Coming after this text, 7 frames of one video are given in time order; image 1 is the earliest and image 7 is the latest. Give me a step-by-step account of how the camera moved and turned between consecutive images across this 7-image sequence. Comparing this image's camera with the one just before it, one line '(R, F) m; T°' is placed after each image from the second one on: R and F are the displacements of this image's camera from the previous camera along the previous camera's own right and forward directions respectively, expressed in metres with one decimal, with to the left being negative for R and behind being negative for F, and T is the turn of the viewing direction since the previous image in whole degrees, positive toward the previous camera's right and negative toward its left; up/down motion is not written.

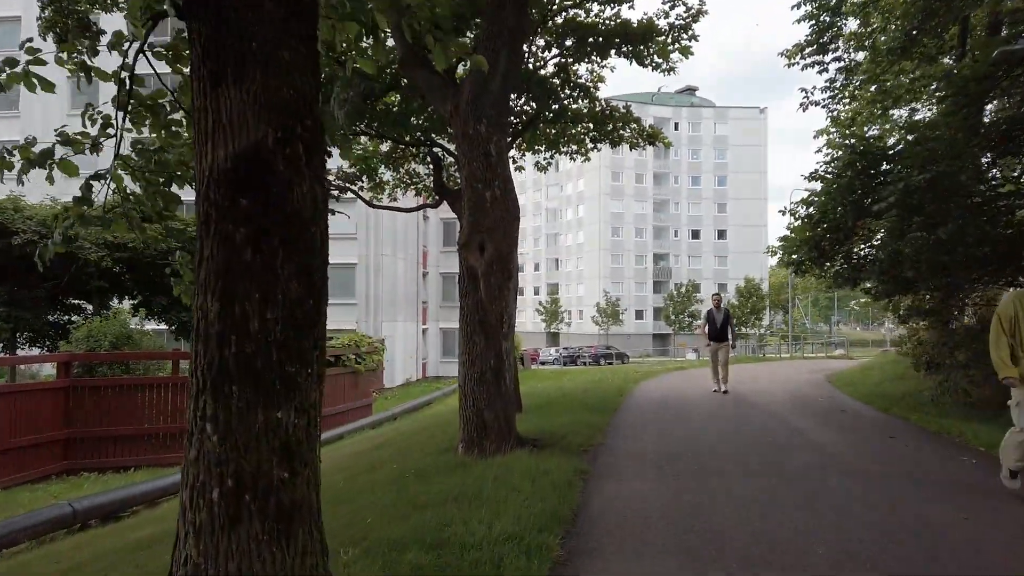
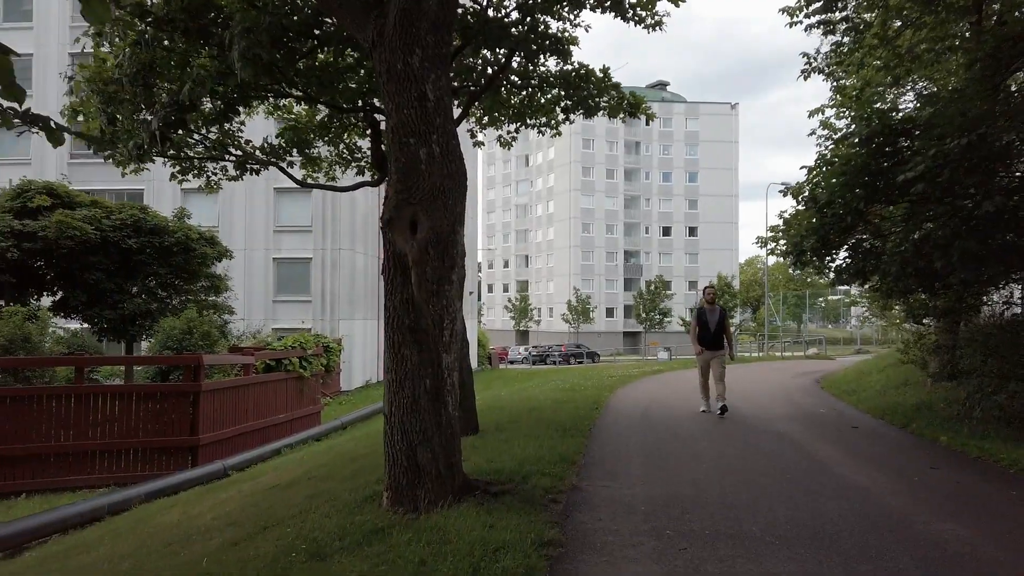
(+0.2, +1.8) m; +2°
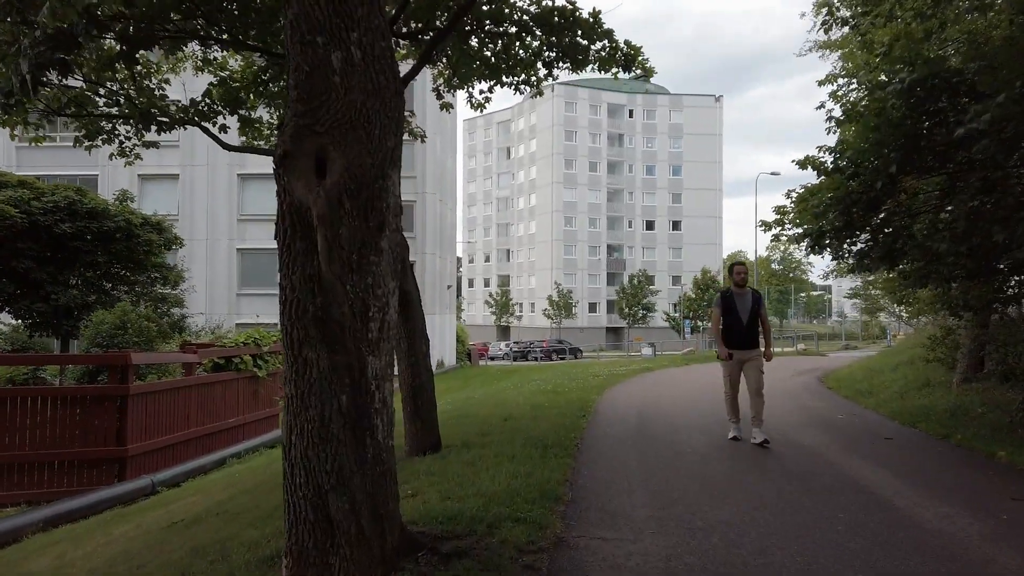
(+0.1, +1.6) m; +1°
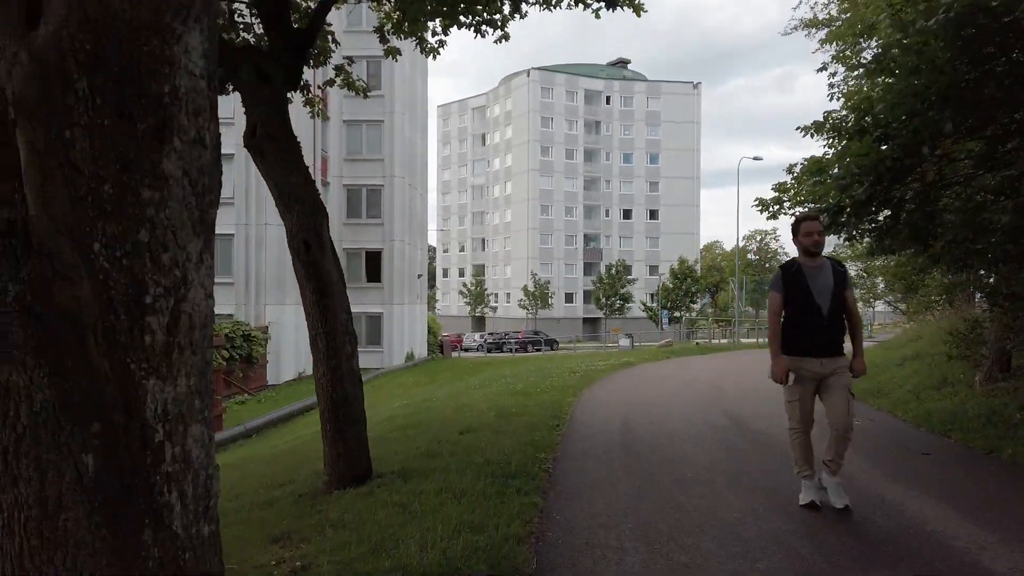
(+0.2, +1.6) m; +2°
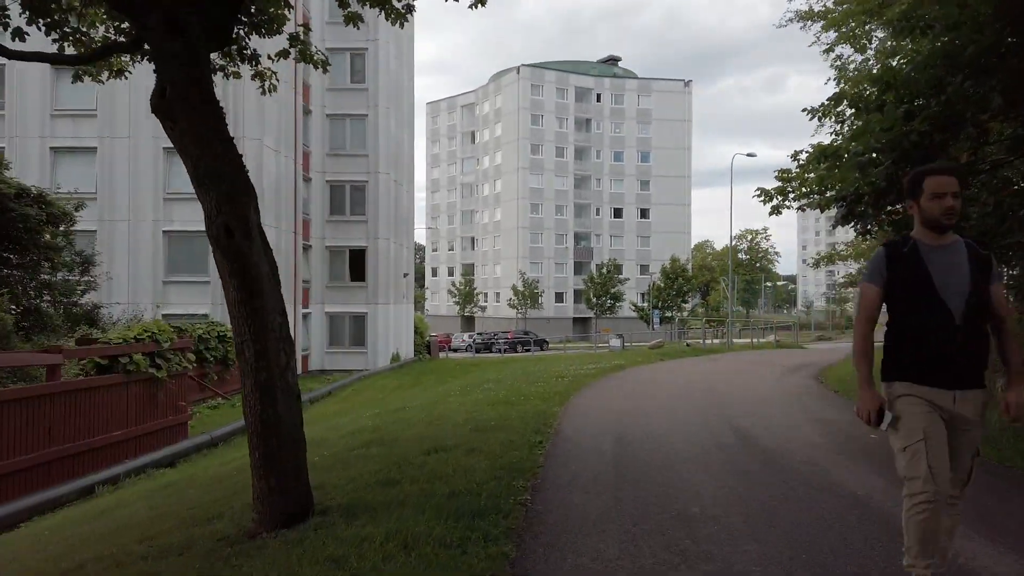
(+0.1, +0.9) m; +1°
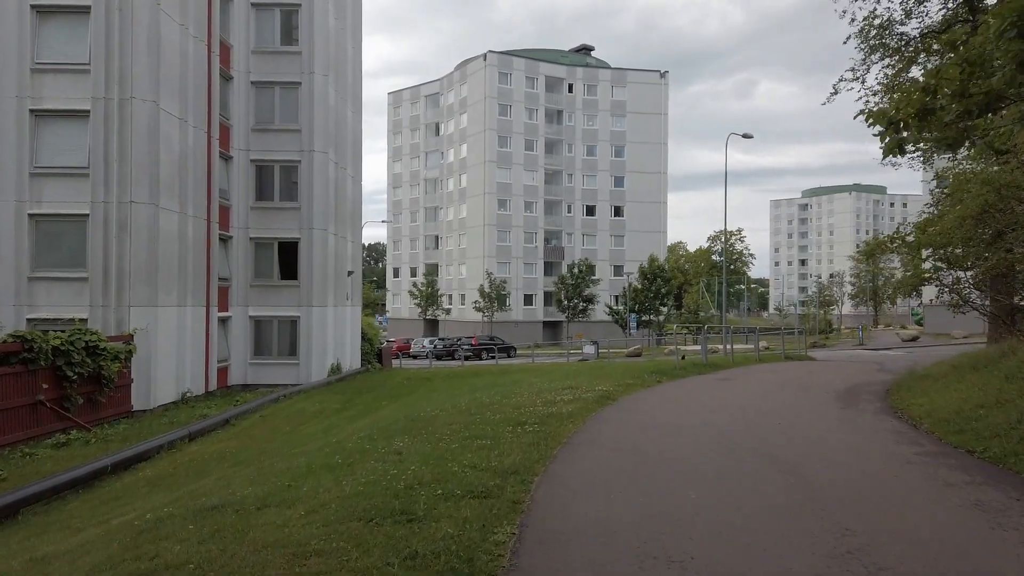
(+0.4, +4.8) m; +2°
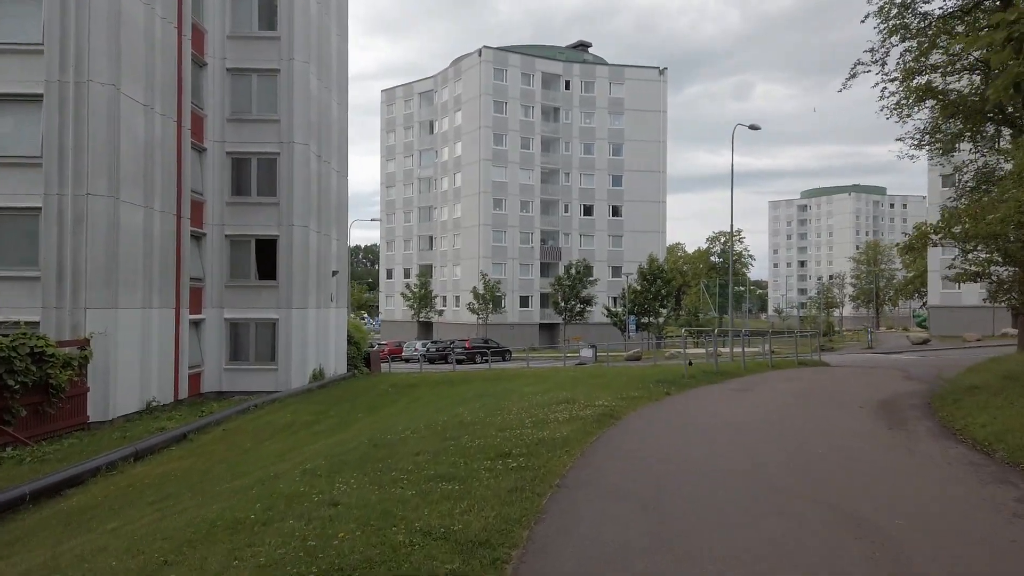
(+0.2, +1.7) m; 0°
